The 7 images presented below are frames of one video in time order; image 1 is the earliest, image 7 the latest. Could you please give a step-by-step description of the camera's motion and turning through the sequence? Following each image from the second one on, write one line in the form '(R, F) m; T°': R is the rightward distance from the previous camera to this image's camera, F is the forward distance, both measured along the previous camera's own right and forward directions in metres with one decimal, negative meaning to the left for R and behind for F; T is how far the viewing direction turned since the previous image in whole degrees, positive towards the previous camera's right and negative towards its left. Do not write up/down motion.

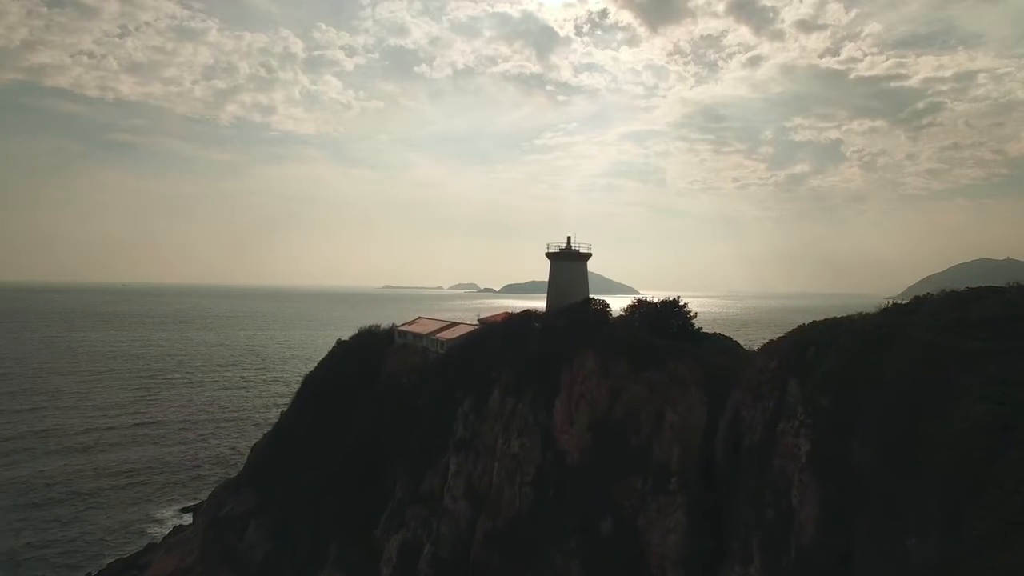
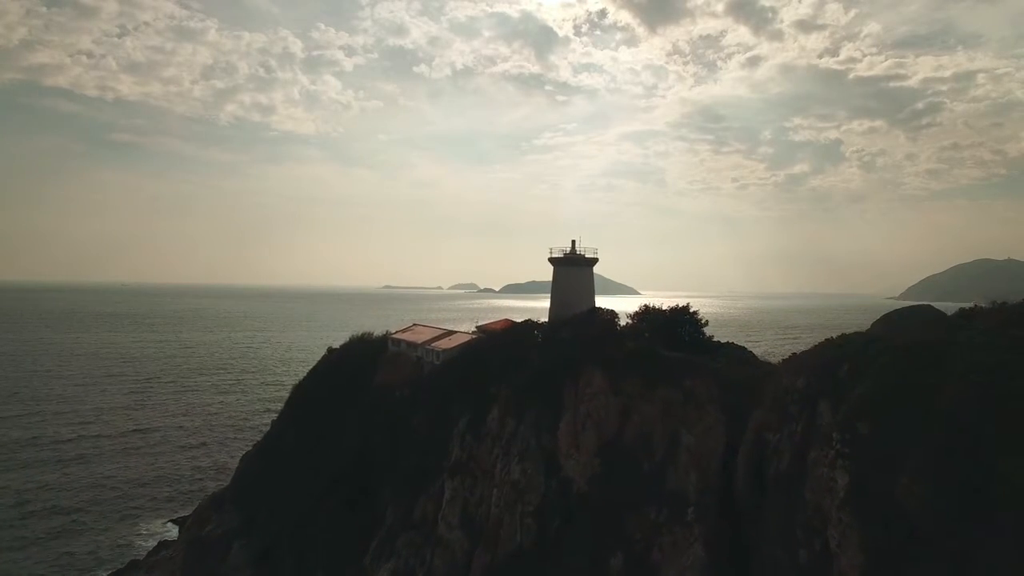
(0.0, +1.8) m; 0°
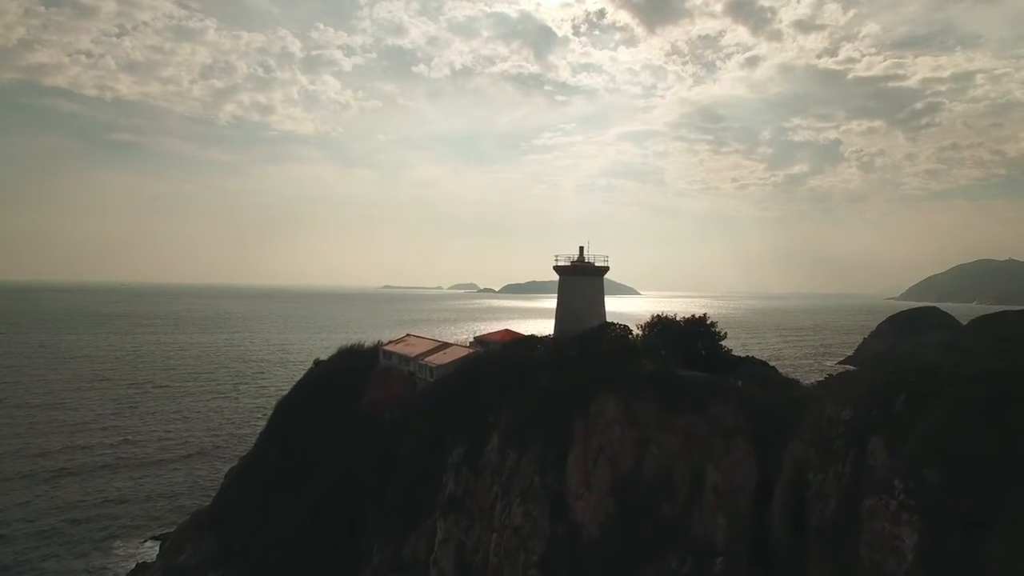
(-0.5, +1.8) m; 0°
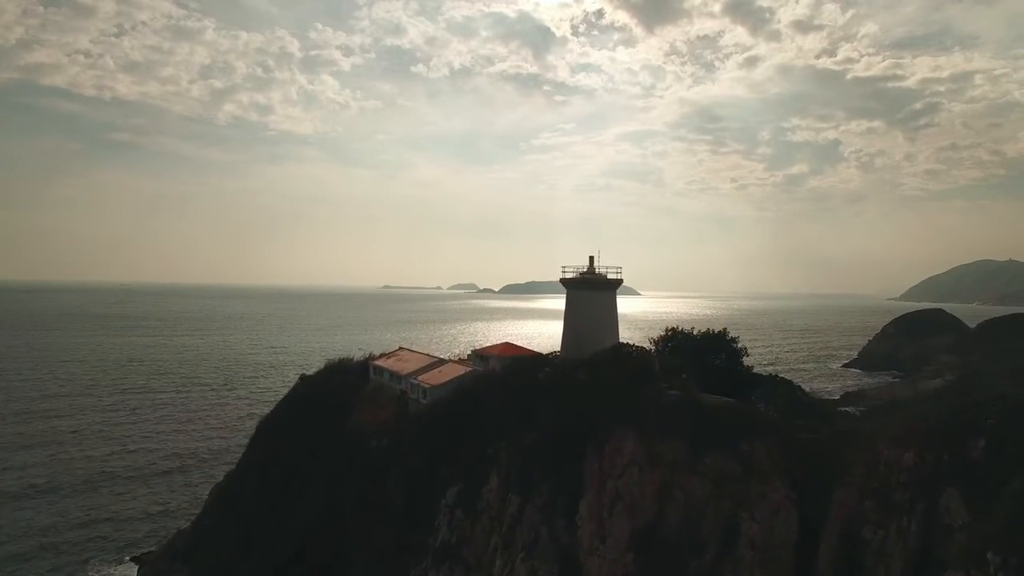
(-1.5, +0.9) m; 0°
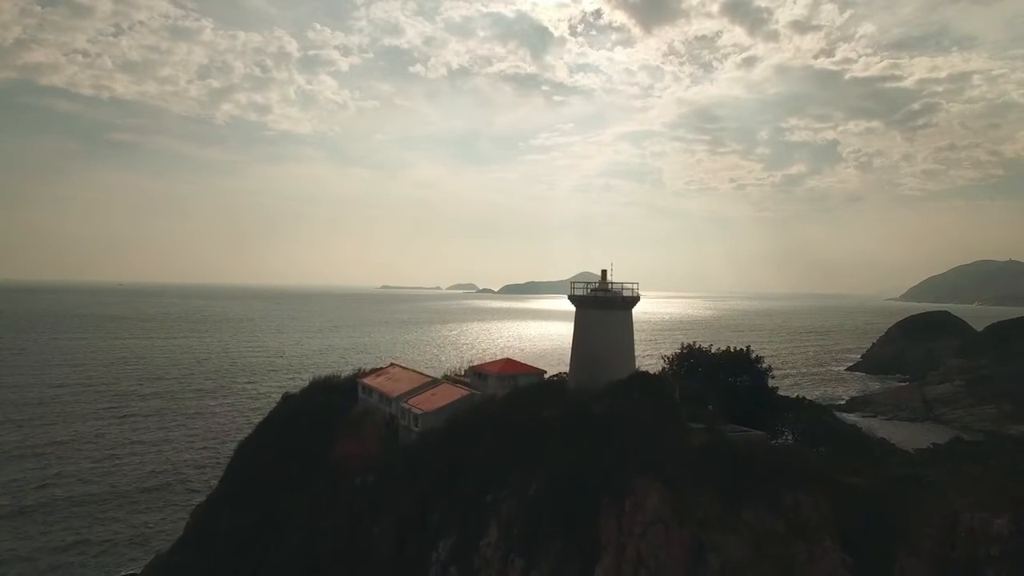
(-2.0, -0.4) m; 0°
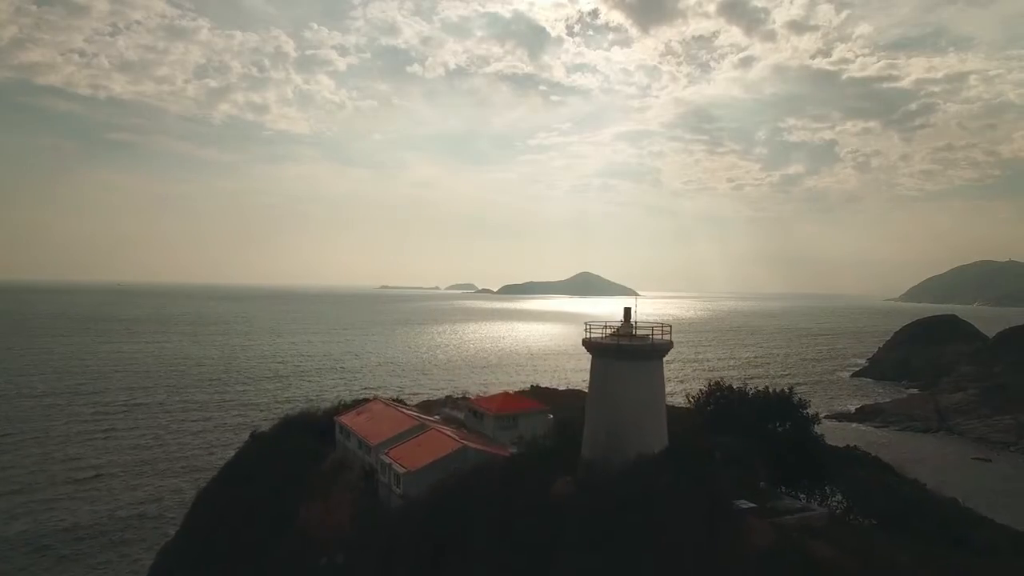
(-0.1, +5.2) m; 0°
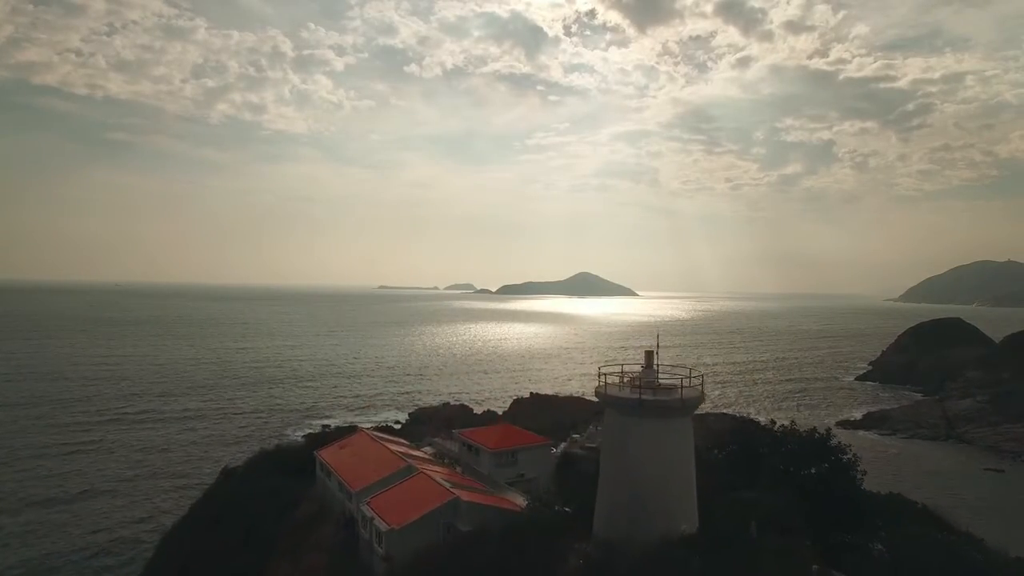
(0.0, +3.4) m; 0°
